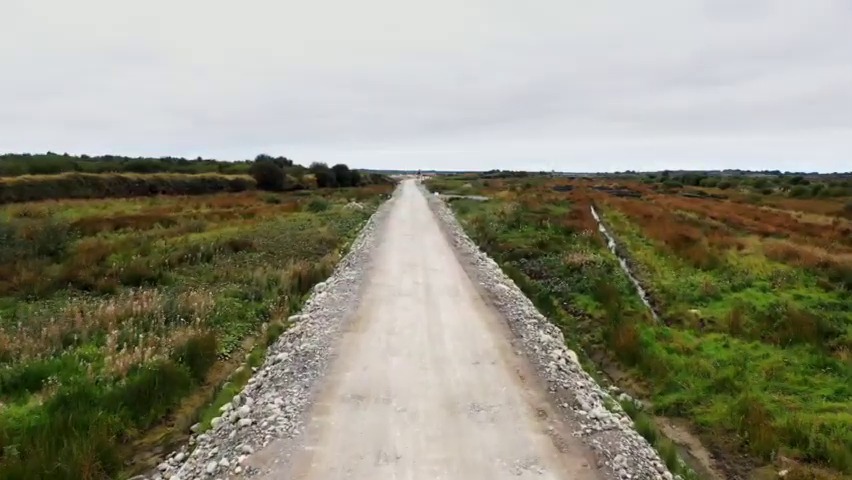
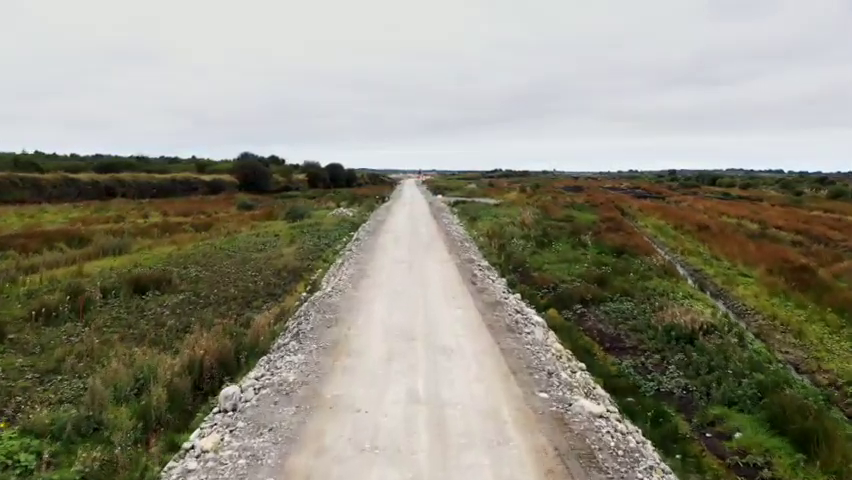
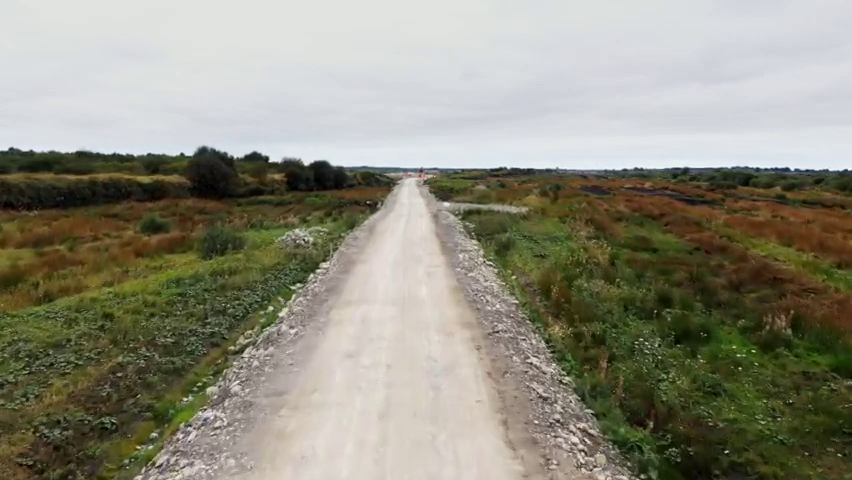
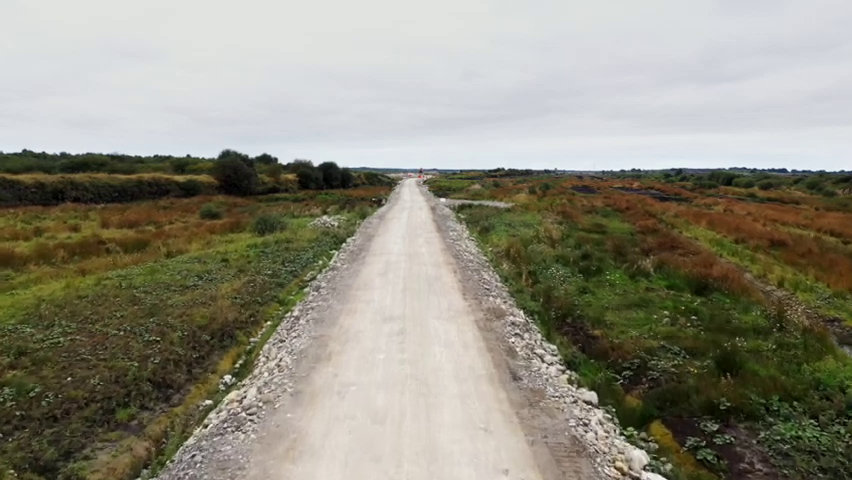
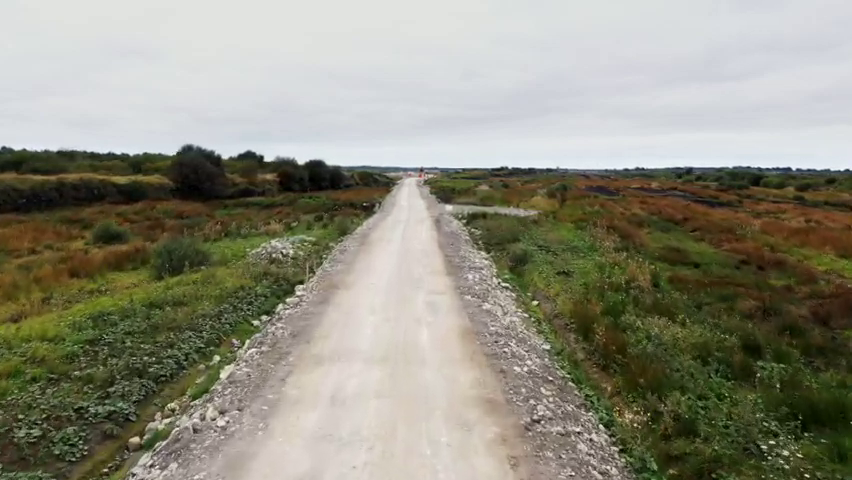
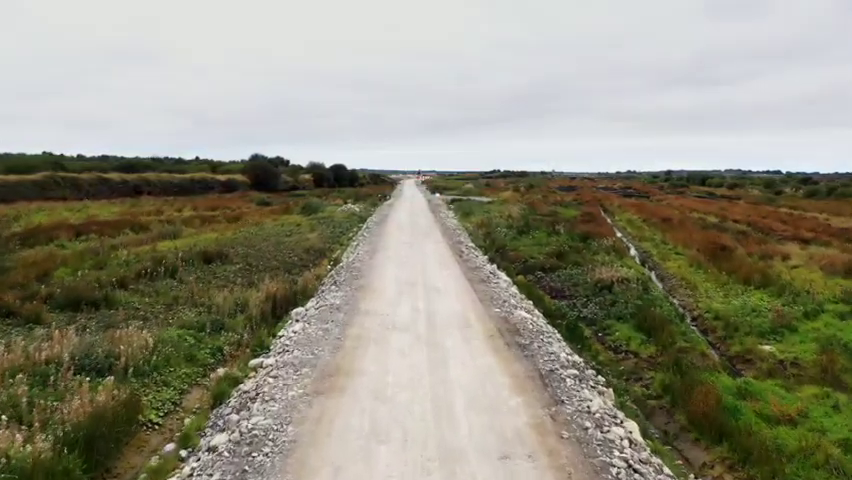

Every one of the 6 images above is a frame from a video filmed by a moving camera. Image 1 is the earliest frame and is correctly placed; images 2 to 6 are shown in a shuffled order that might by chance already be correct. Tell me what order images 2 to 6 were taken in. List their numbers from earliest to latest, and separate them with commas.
6, 2, 4, 3, 5
